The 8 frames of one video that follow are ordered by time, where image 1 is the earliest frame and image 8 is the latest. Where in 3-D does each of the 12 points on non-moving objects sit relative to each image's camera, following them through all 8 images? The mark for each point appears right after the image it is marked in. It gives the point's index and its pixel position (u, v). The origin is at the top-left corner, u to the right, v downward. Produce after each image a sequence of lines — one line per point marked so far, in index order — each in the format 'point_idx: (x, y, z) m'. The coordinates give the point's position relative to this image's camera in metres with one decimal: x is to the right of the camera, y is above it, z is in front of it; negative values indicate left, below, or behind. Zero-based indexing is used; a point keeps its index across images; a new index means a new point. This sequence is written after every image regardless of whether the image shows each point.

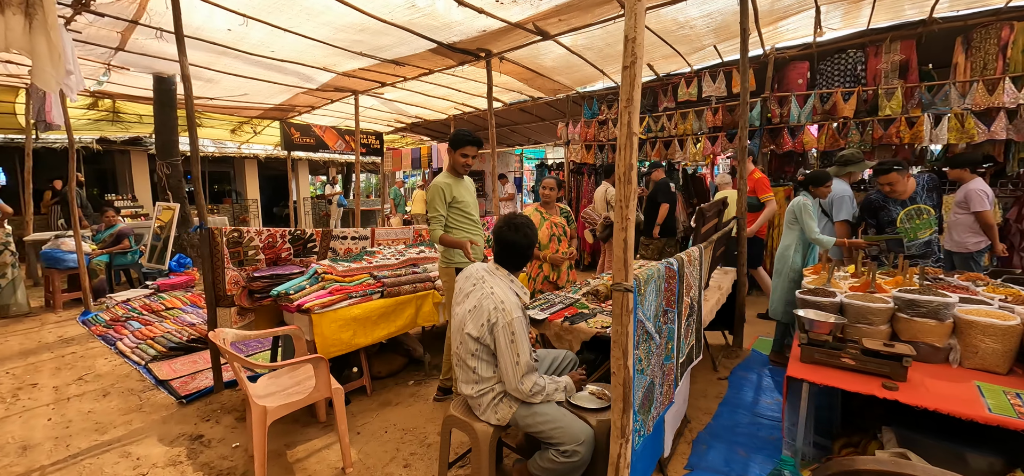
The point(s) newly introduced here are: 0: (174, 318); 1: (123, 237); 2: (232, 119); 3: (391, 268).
0: (-4.0, -0.9, +4.8) m
1: (-5.7, 0.0, +6.0) m
2: (-7.1, +3.1, +10.5) m
3: (-1.2, -0.3, +4.1) m
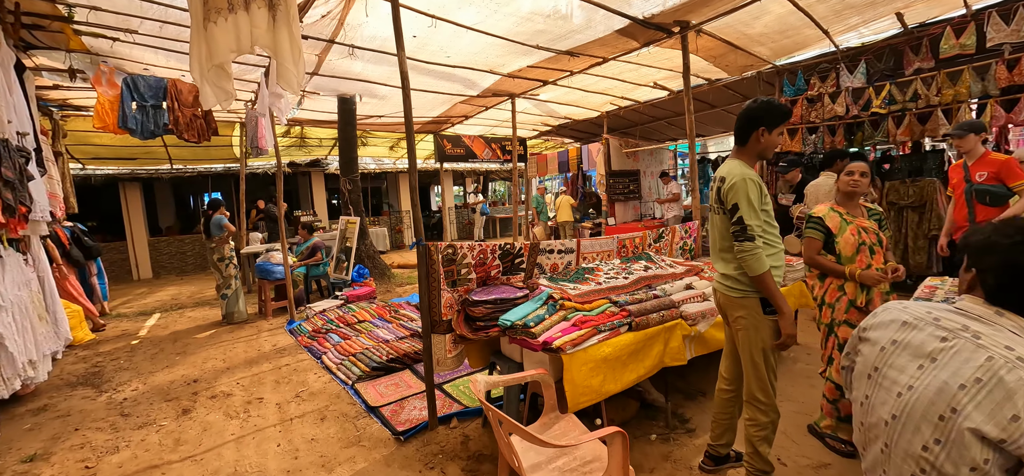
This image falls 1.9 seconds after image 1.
0: (-1.6, -1.0, +4.6) m
1: (-3.0, -0.2, +6.2) m
2: (-3.2, +2.8, +11.0) m
3: (+0.9, -0.4, +3.2) m
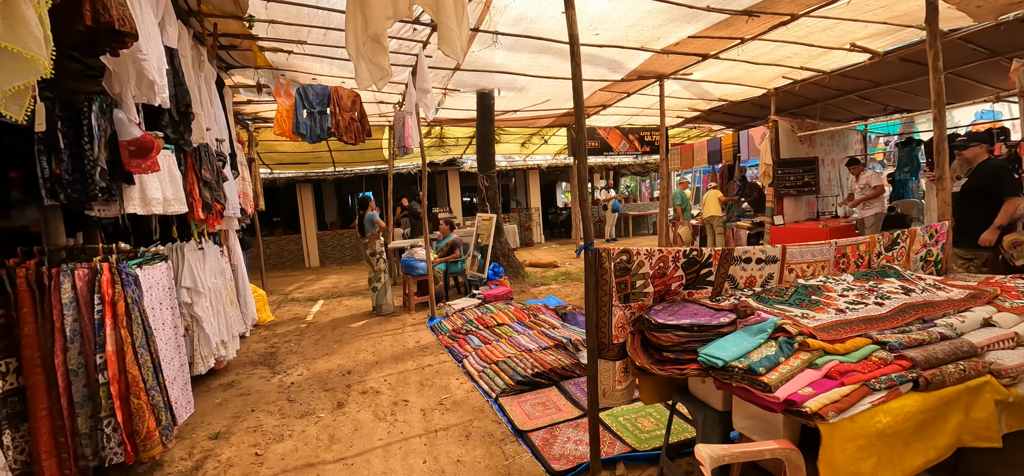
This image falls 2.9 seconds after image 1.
0: (0.0, -1.0, +4.3) m
1: (-0.8, -0.1, +6.2) m
2: (+0.4, +2.8, +10.8) m
3: (+2.0, -0.5, +2.2) m
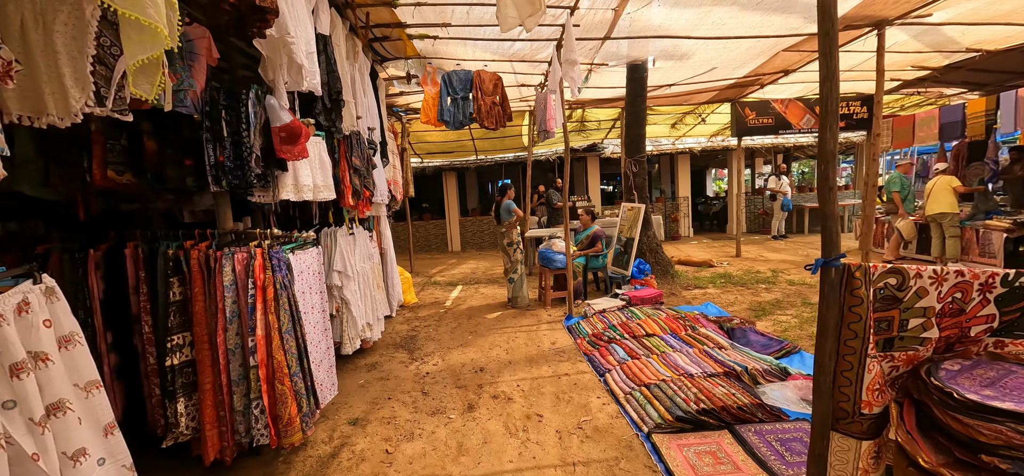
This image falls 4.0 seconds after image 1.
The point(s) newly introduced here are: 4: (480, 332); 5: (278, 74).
0: (+1.3, -1.0, +3.5) m
1: (+1.1, 0.0, +5.5) m
2: (+3.9, +3.0, +9.5) m
3: (+2.6, -0.6, +0.9) m
4: (-0.3, -1.0, +4.5) m
5: (-1.3, +0.9, +2.3) m
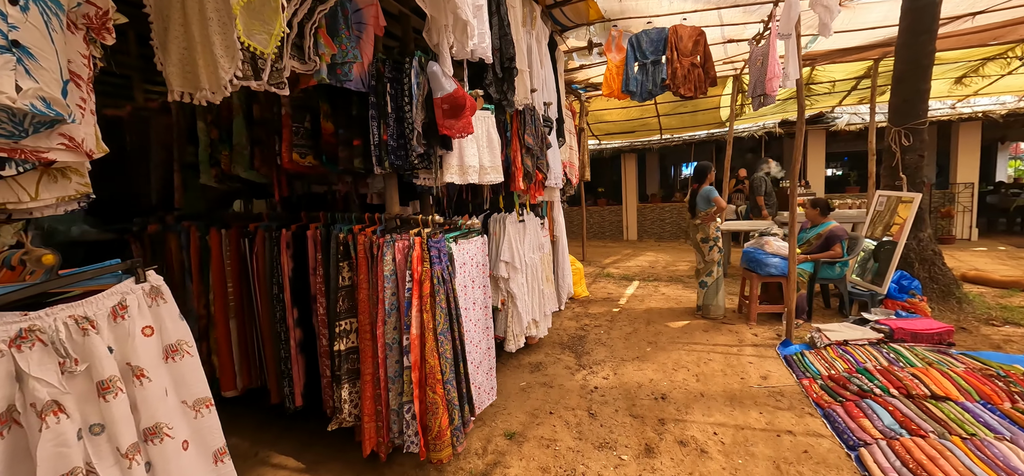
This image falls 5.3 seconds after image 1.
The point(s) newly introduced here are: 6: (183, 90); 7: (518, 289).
0: (+2.4, -1.1, +2.2) m
1: (+3.2, 0.0, +4.0) m
2: (+7.4, +2.9, +6.3) m
3: (+2.6, -0.8, -0.8) m
4: (+1.4, -1.0, +3.7) m
5: (-0.3, +1.0, +2.0) m
6: (-1.1, +0.5, +1.3) m
7: (0.0, -0.4, +3.2) m
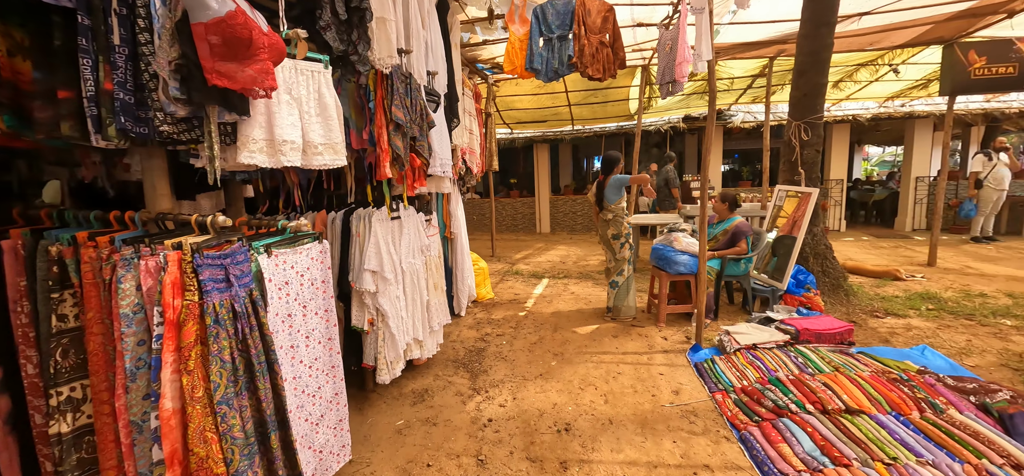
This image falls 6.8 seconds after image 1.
0: (+1.8, -1.1, +2.0) m
1: (+2.2, 0.0, +3.9) m
2: (+5.8, +3.1, +6.9) m
3: (+2.5, -0.8, -0.9) m
4: (+0.5, -0.9, +3.3) m
5: (-0.9, +0.9, +1.2) m
6: (-1.5, +0.4, +0.4) m
7: (-0.8, -0.4, +2.5) m
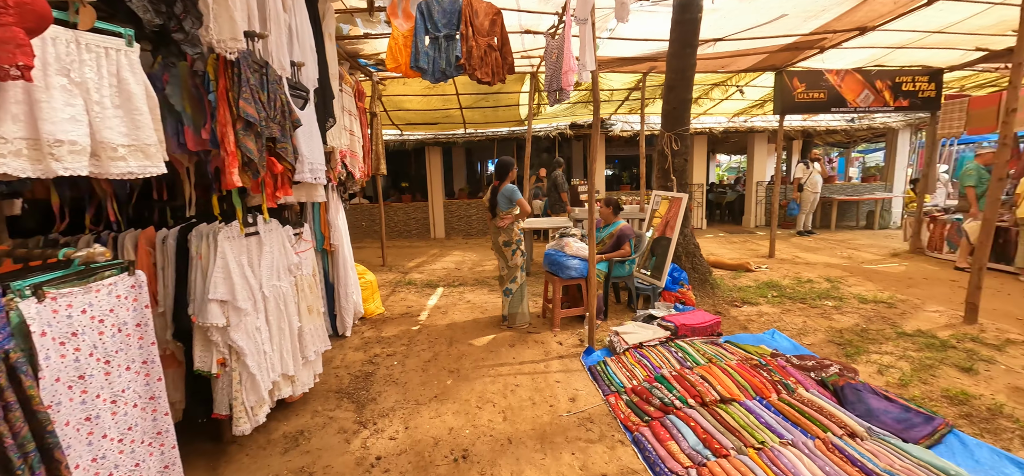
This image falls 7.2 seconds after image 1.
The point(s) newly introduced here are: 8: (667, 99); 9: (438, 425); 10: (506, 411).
0: (+1.3, -1.1, +2.2) m
1: (+1.1, 0.0, +4.1) m
2: (+3.8, +3.1, +8.0) m
3: (+2.7, -0.8, -0.4) m
4: (-0.3, -1.0, +3.1) m
5: (-1.2, +0.8, +0.8) m
6: (-1.6, +0.3, -0.1) m
7: (-1.3, -0.5, +2.1) m
8: (+1.7, +1.6, +4.7) m
9: (-0.5, -1.2, +2.6) m
10: (0.0, -1.1, +2.6) m
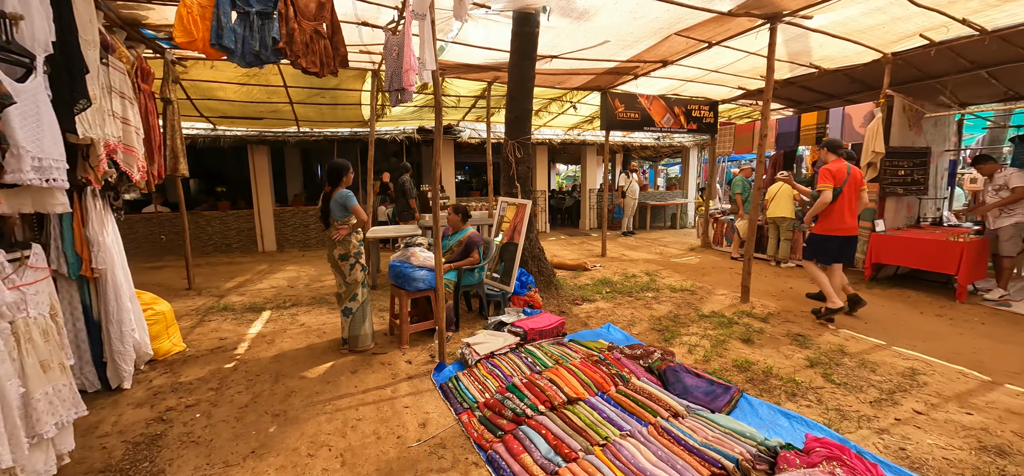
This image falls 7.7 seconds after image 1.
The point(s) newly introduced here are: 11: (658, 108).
0: (+0.5, -1.1, +2.3) m
1: (-0.4, -0.1, +4.1) m
2: (+0.7, +3.1, +8.7) m
3: (+2.7, -0.7, +0.3) m
4: (-1.4, -1.1, +2.6) m
5: (-1.5, +0.8, +0.2) m
6: (-1.5, +0.2, -0.8) m
7: (-2.0, -0.6, +1.3) m
8: (0.0, +1.5, +4.8) m
9: (-1.3, -1.3, +2.1) m
10: (-0.9, -1.2, +2.3) m
11: (+2.9, +2.6, +7.9) m
